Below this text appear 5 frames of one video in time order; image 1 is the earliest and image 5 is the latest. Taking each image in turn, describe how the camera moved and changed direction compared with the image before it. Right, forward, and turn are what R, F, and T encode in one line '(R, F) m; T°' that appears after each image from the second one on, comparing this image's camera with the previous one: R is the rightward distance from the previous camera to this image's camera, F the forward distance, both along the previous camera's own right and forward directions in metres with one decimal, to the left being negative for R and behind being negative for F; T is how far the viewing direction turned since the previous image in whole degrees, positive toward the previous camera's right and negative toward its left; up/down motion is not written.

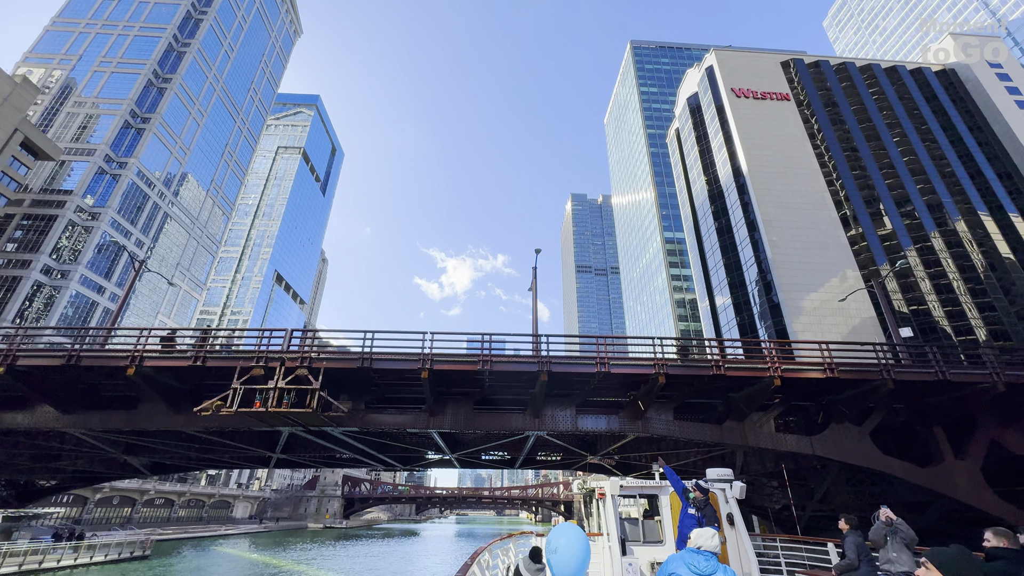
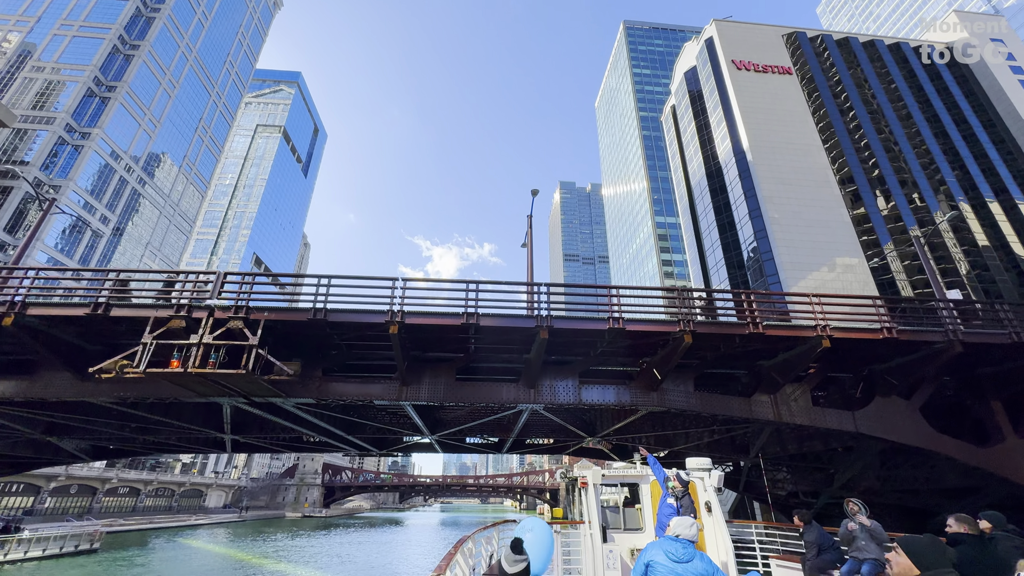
(-0.1, +2.8) m; +2°
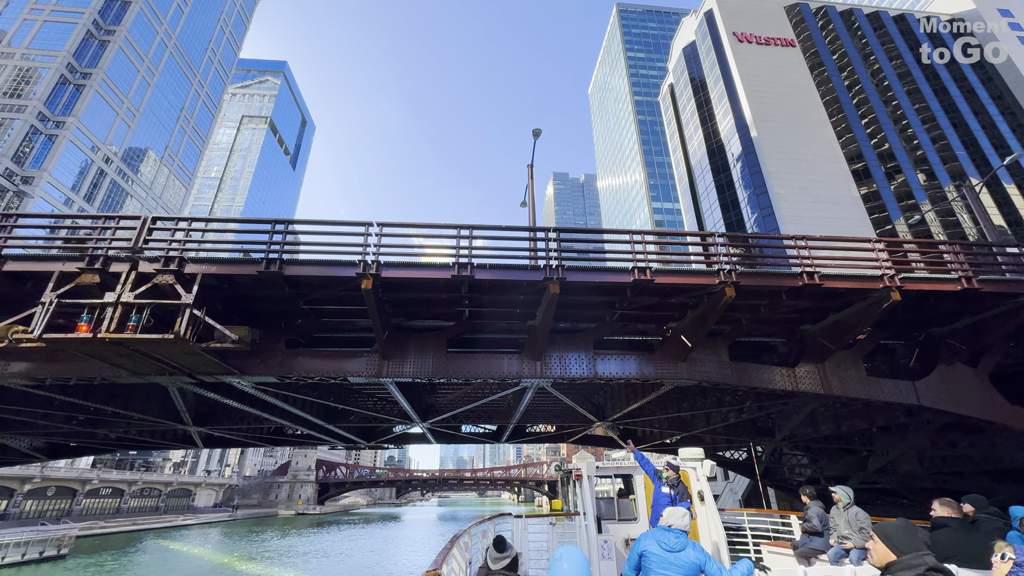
(-0.2, +2.2) m; +1°
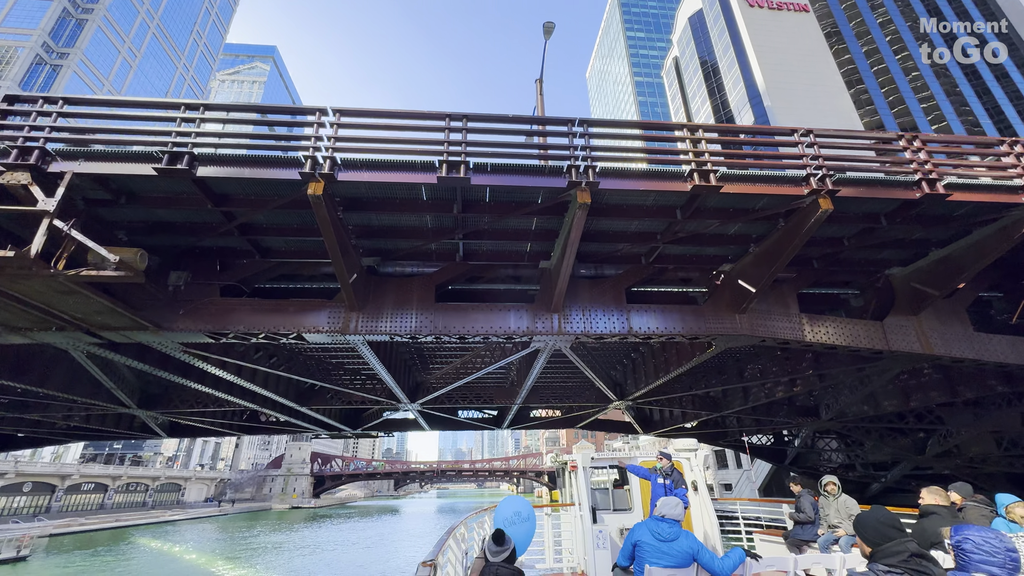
(-0.2, +2.6) m; 0°
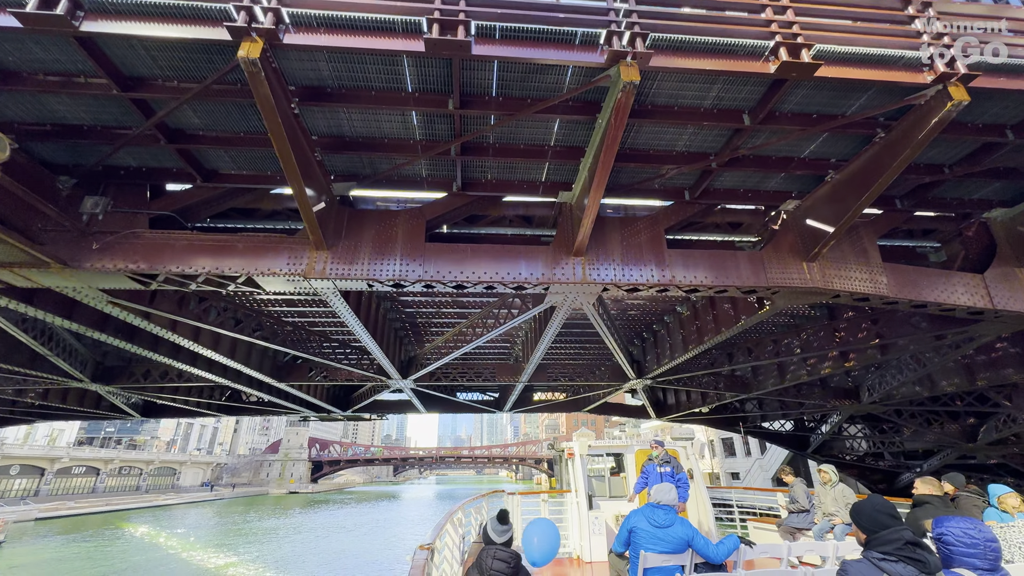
(-0.2, +1.8) m; 0°
